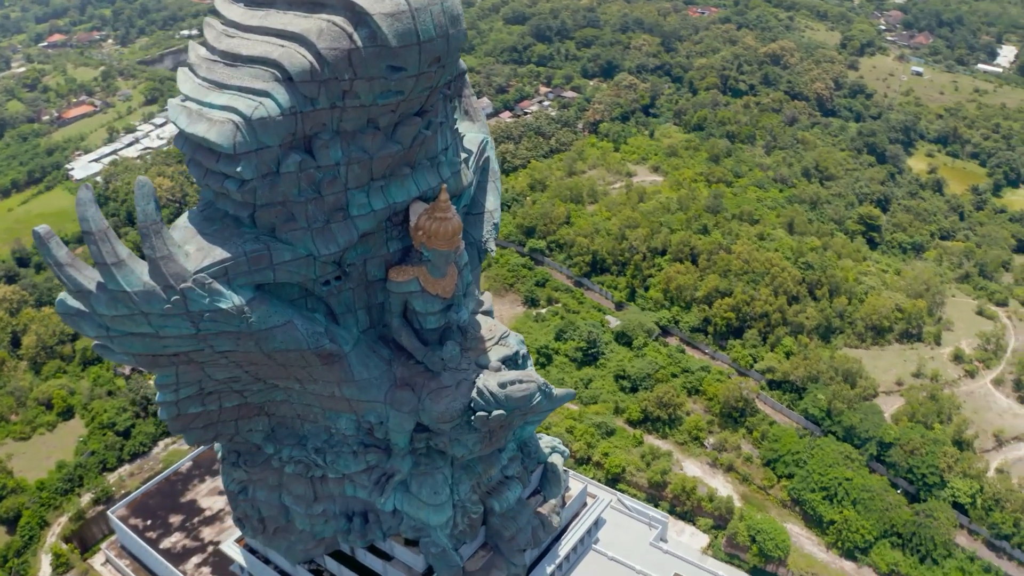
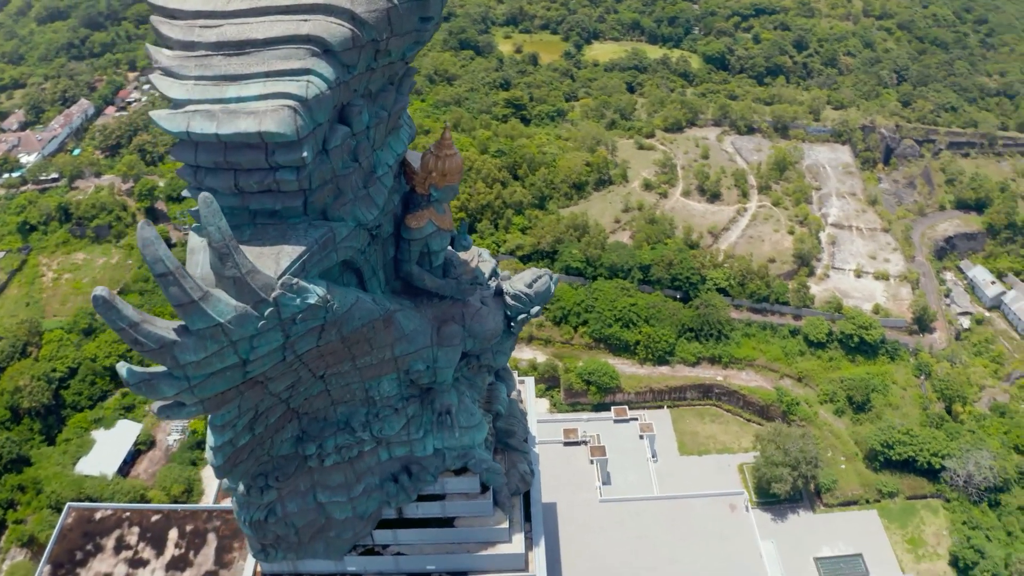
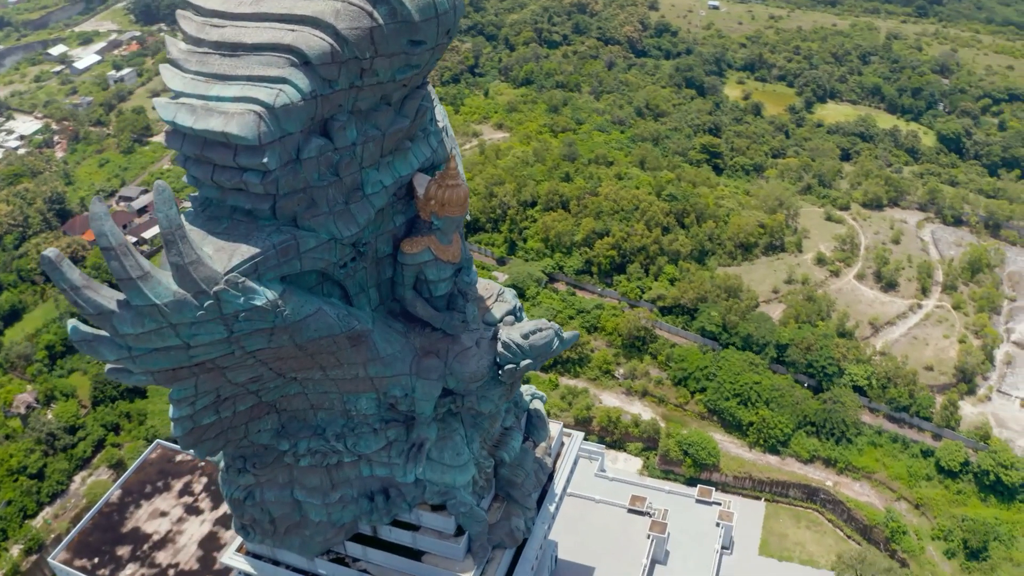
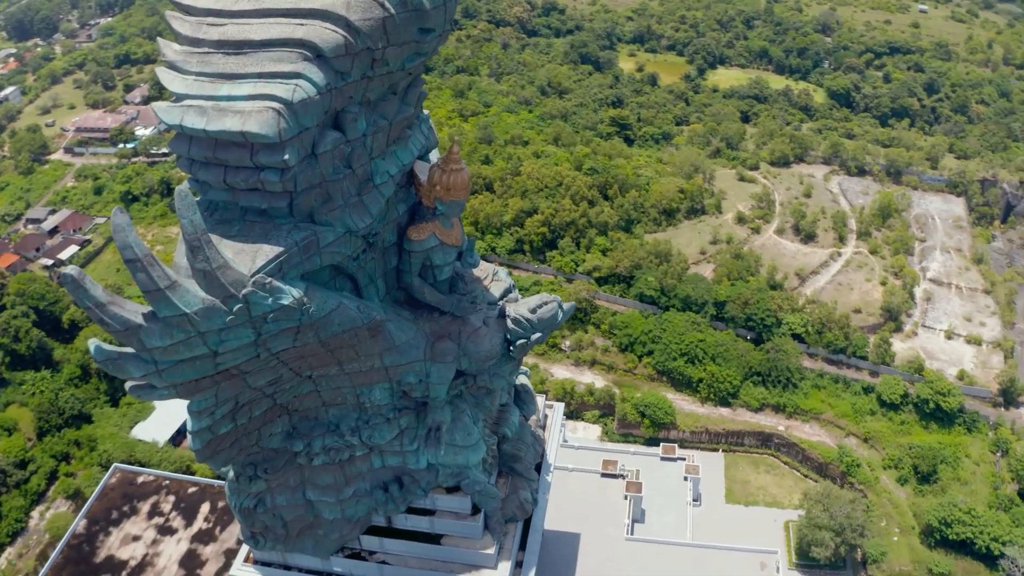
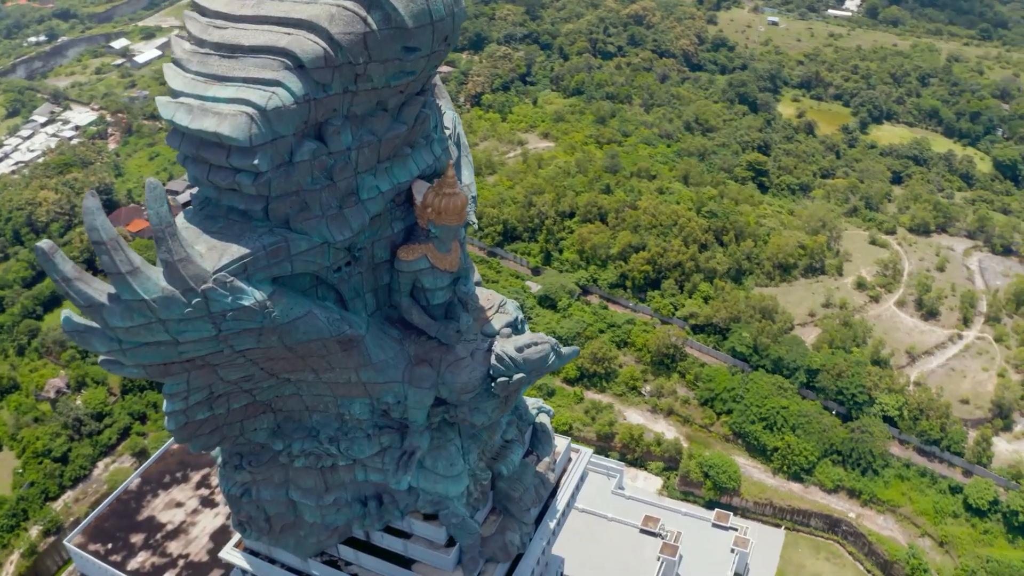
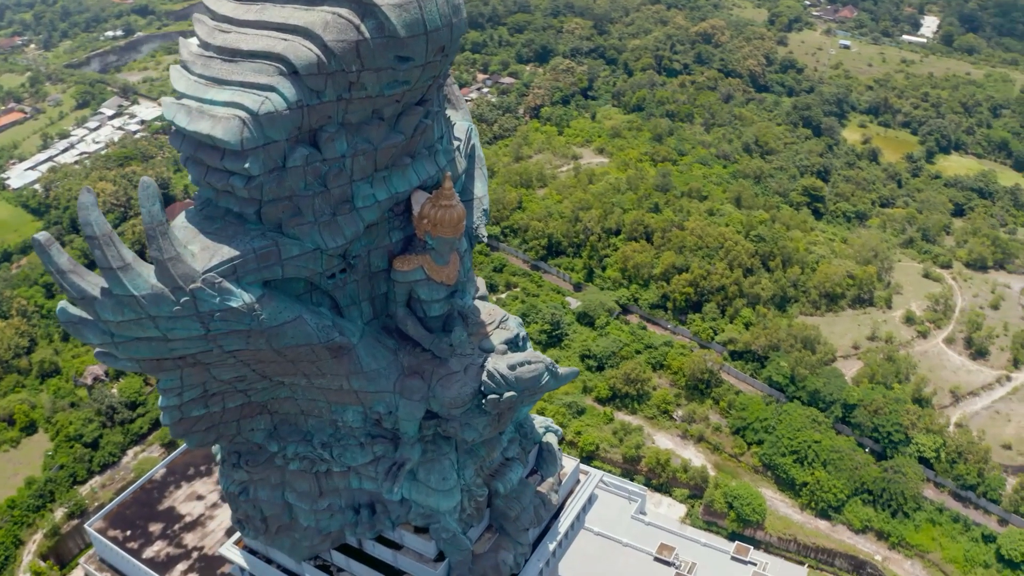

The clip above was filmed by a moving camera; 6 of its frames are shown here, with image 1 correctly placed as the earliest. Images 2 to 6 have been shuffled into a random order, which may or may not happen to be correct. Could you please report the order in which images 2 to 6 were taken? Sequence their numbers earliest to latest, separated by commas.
6, 5, 3, 4, 2
